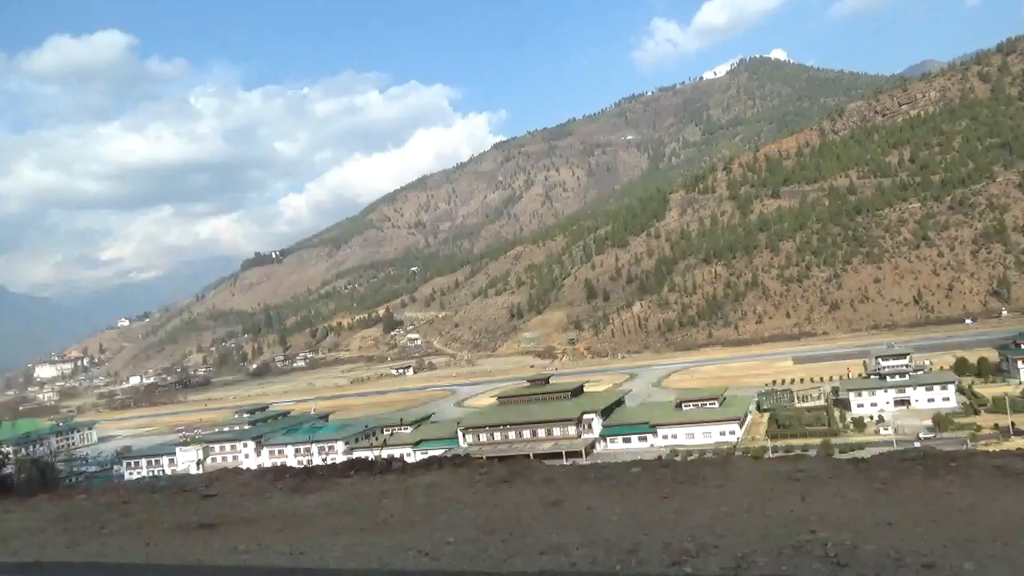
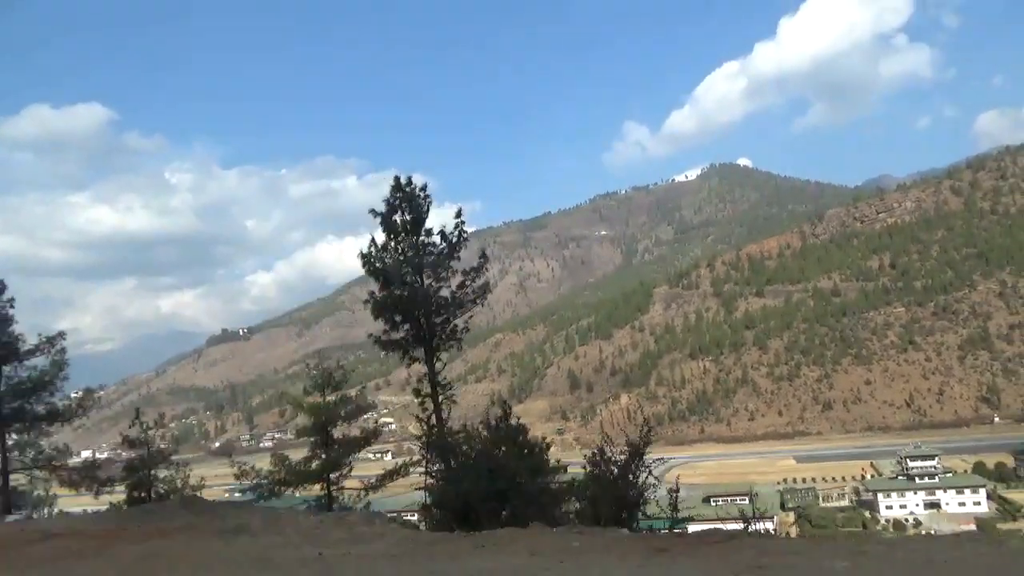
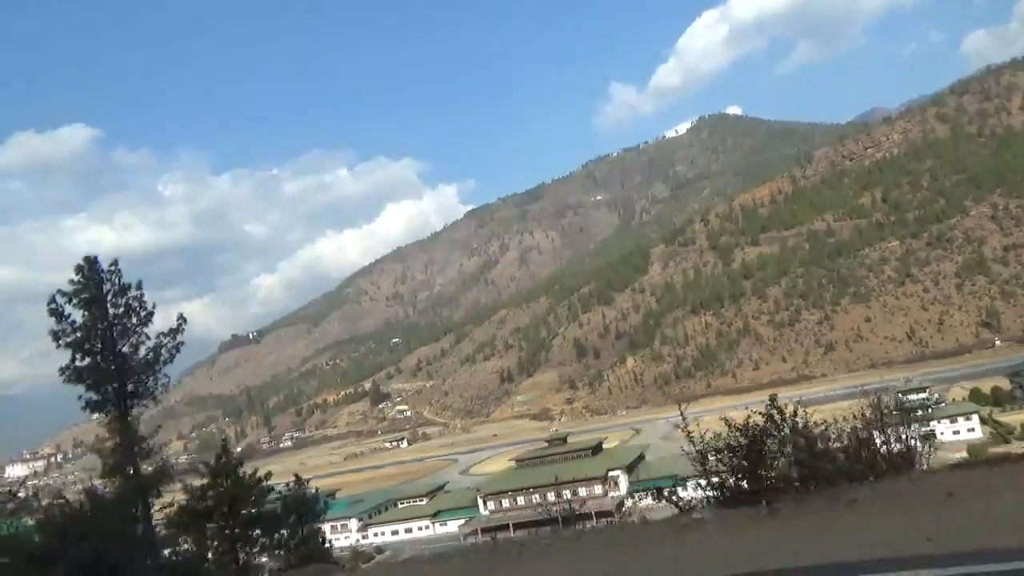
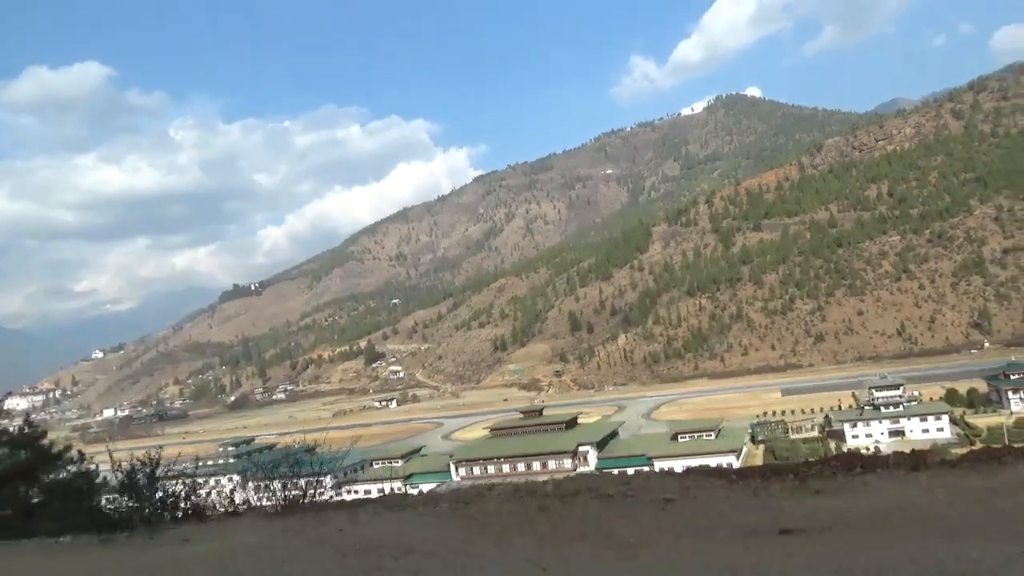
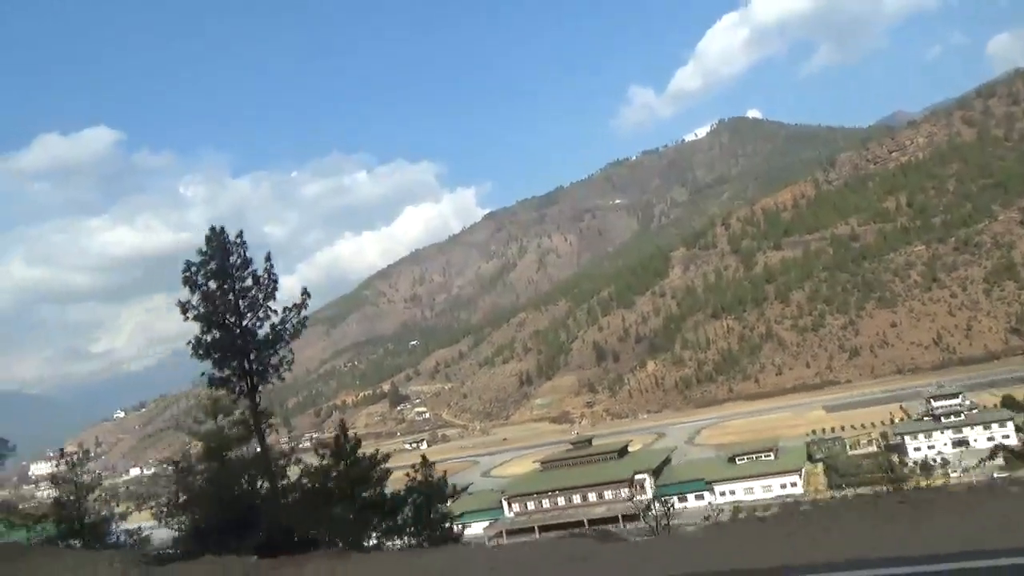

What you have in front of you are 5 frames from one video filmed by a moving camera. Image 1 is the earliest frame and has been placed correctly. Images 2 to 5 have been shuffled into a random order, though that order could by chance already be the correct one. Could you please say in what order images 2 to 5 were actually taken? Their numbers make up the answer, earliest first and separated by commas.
4, 3, 5, 2
